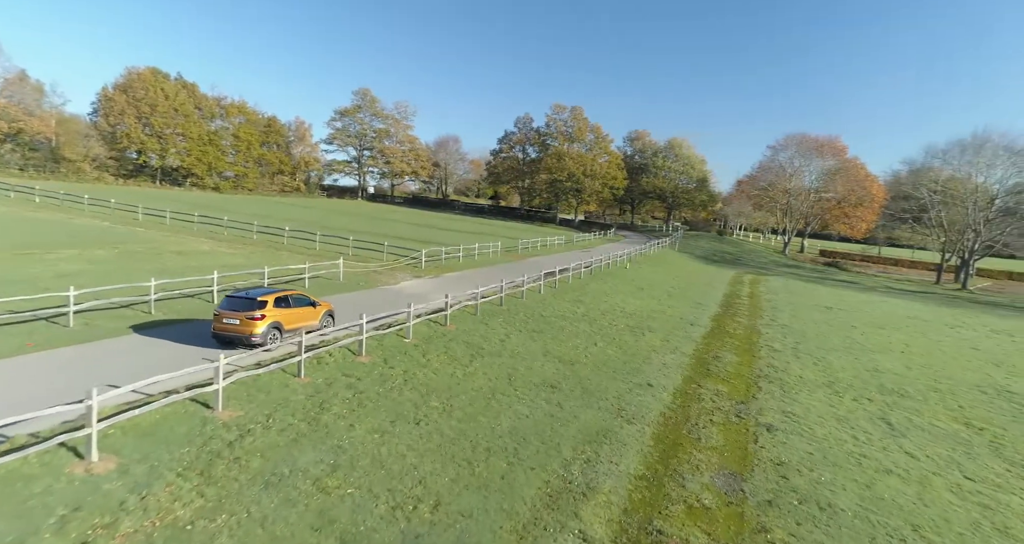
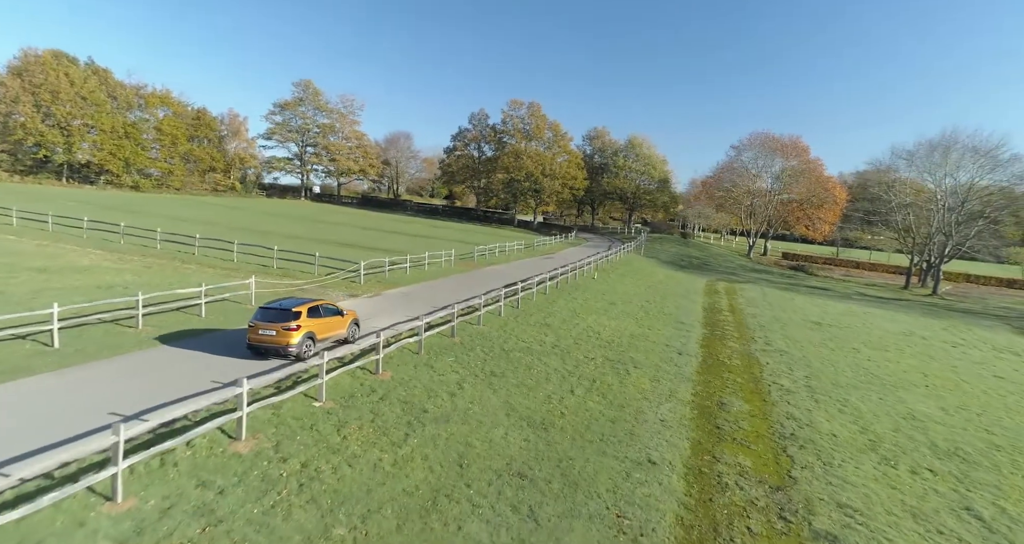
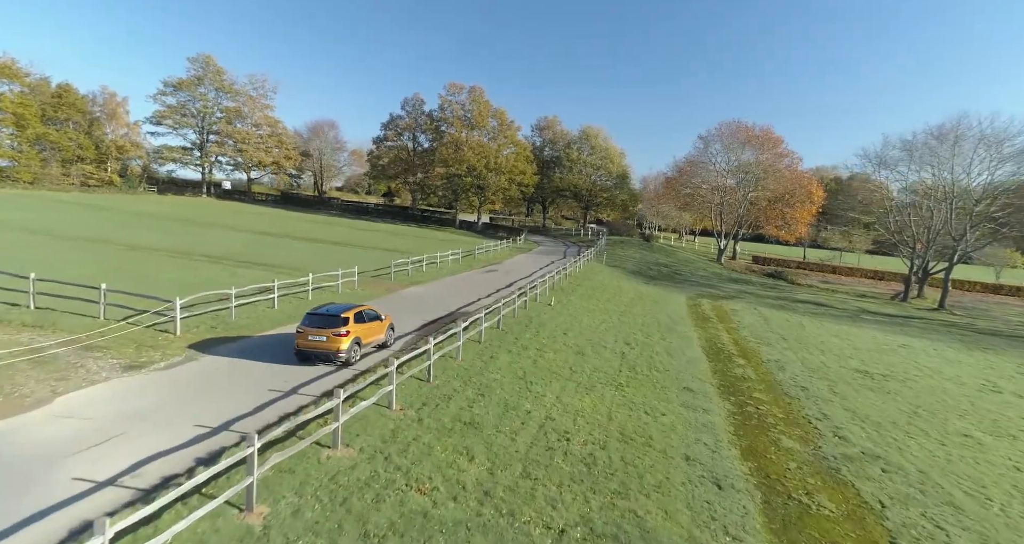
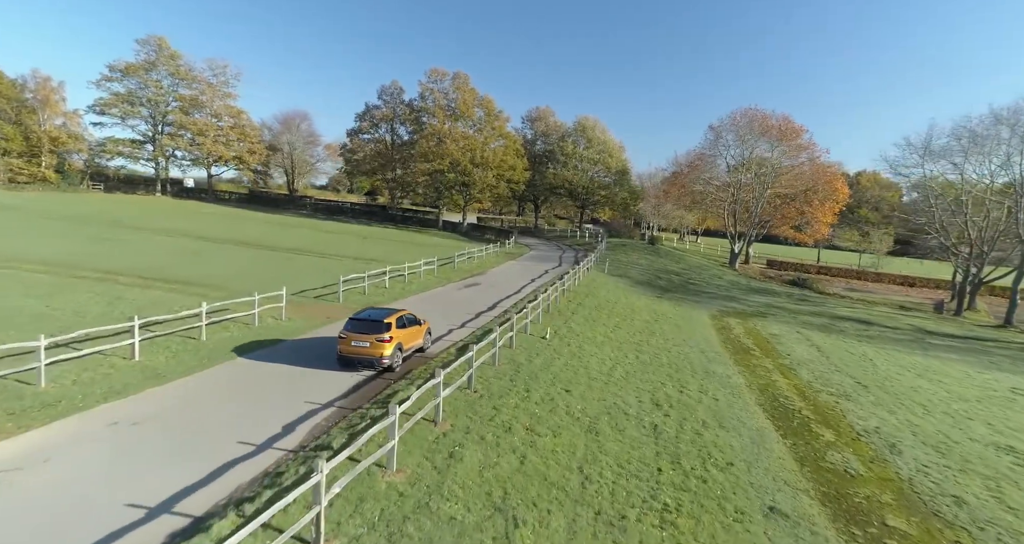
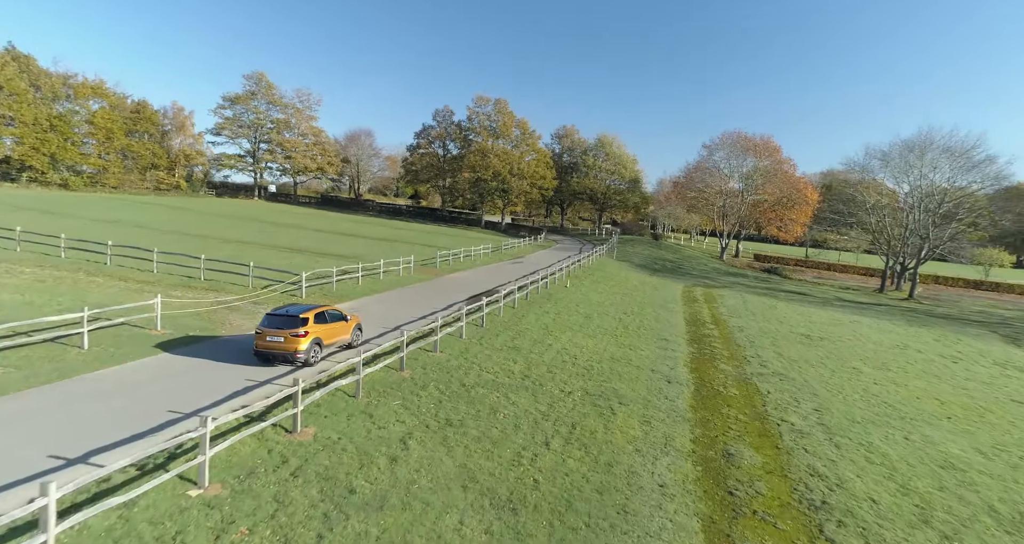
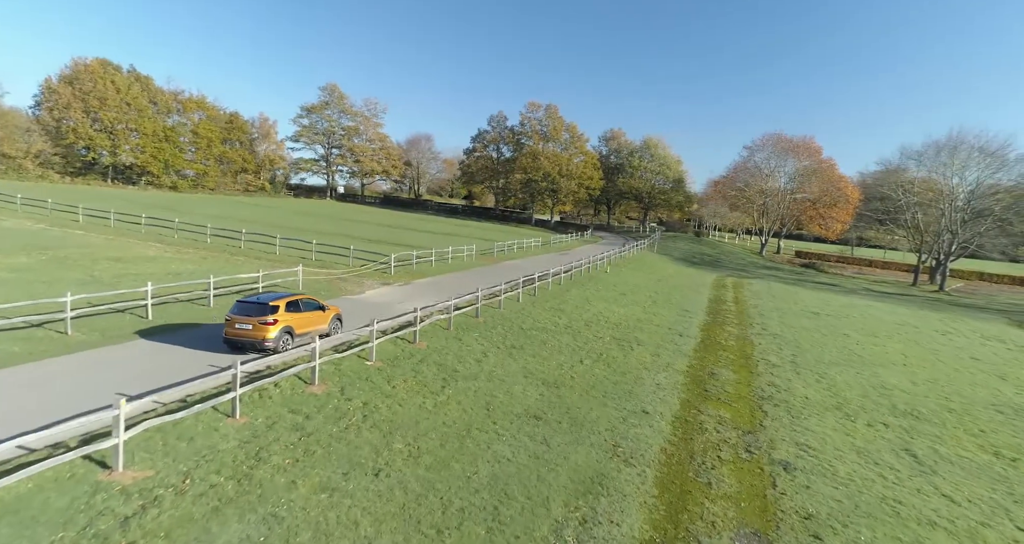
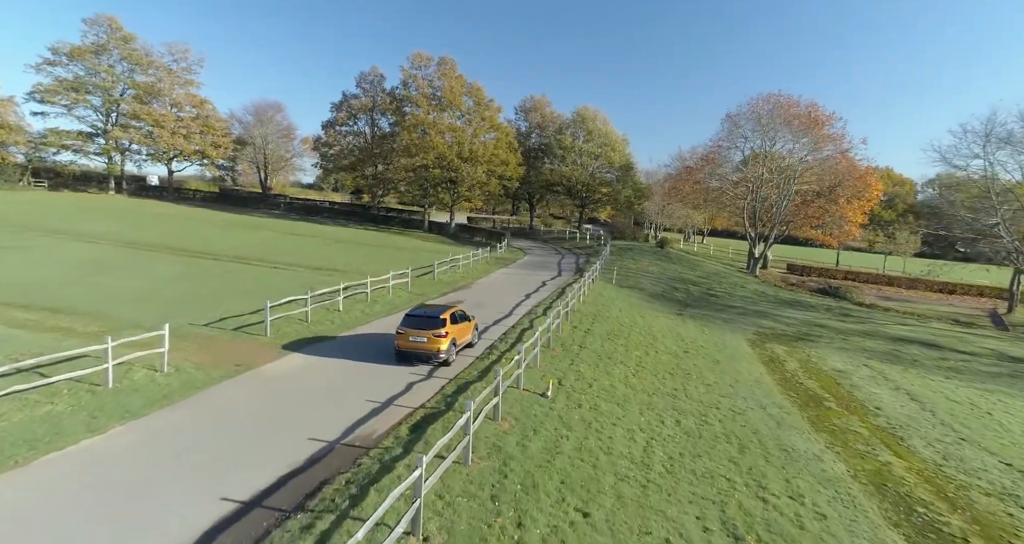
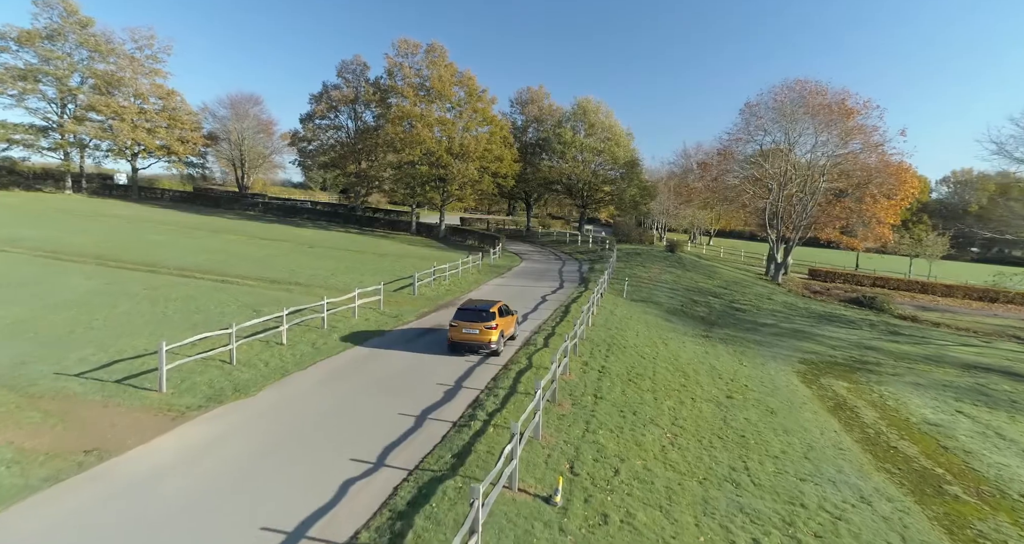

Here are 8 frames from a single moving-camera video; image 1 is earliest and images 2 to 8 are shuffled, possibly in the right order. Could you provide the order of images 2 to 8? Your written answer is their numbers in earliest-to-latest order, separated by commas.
6, 2, 5, 3, 4, 7, 8
